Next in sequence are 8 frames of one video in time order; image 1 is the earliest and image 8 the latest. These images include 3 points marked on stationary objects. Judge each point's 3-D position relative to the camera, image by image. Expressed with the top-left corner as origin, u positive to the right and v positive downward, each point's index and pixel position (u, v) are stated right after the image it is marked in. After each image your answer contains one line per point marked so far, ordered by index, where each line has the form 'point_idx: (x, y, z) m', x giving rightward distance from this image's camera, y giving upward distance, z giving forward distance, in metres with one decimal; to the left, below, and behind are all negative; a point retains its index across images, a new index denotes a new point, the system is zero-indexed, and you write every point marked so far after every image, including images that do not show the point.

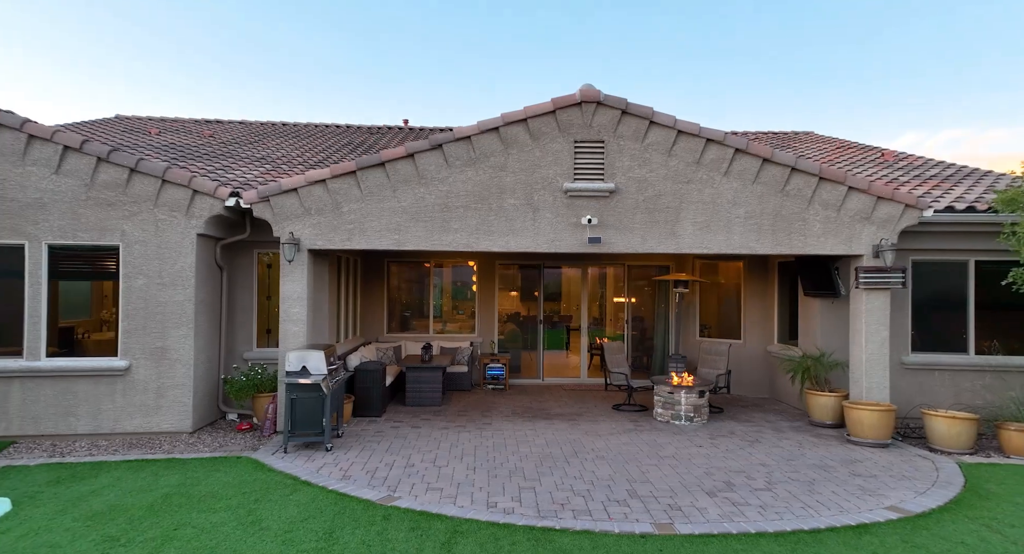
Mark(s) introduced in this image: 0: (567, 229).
0: (+0.7, +0.6, +7.7) m
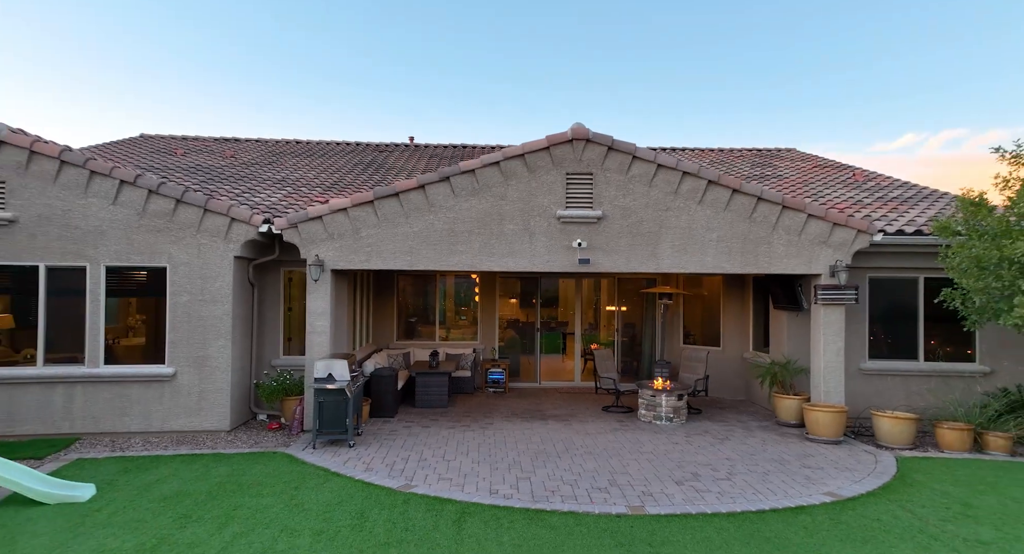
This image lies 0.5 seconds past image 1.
0: (+0.7, +0.4, +8.8) m
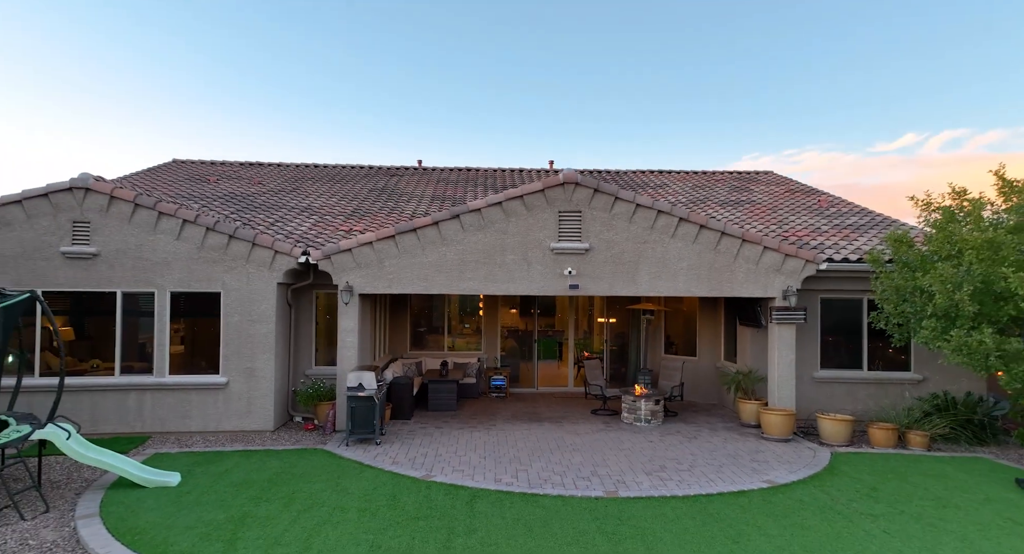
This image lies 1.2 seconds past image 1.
0: (+0.7, 0.0, +10.3) m
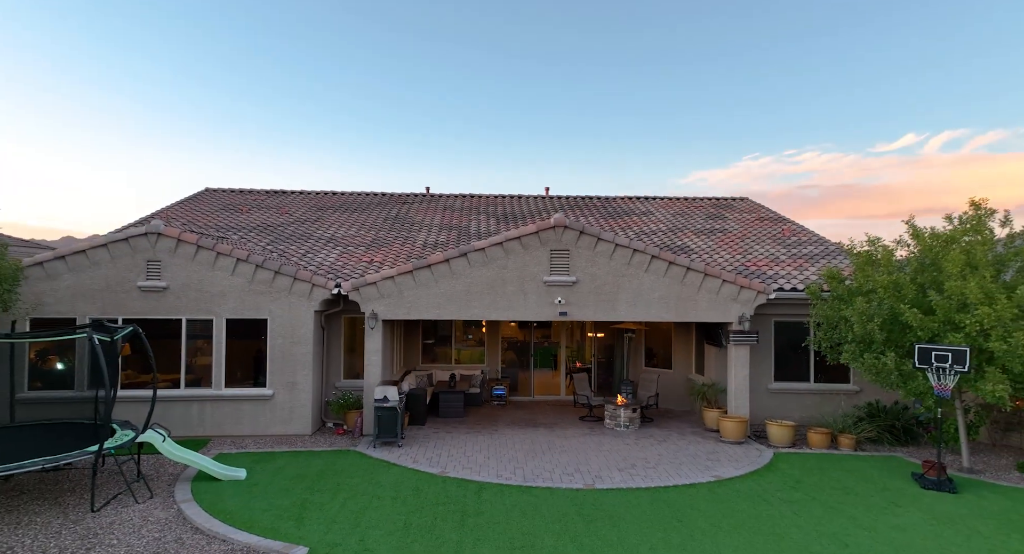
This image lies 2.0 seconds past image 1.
0: (+0.7, -0.6, +12.2) m
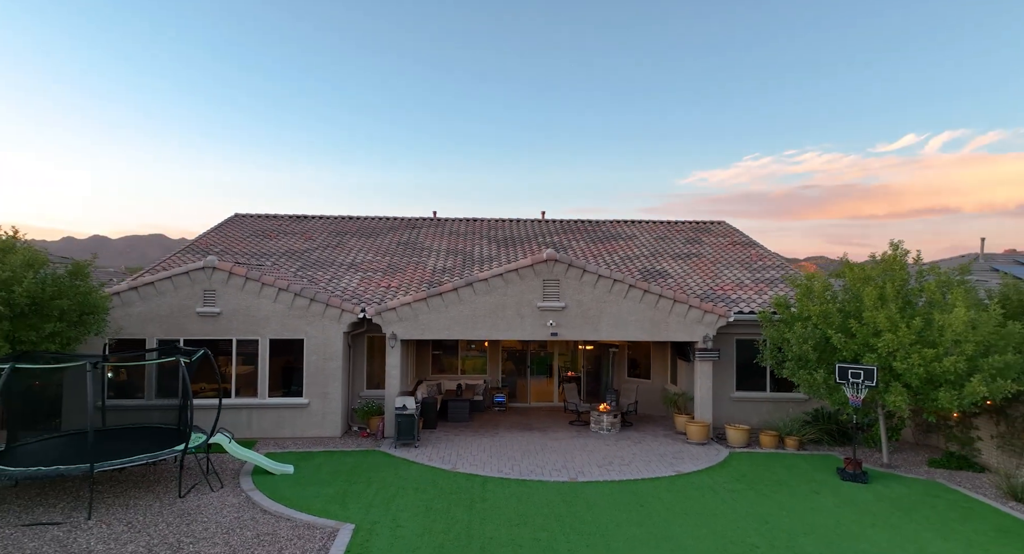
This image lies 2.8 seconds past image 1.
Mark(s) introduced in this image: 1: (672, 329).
0: (+0.7, -1.2, +14.3) m
1: (+3.9, -1.3, +14.3) m
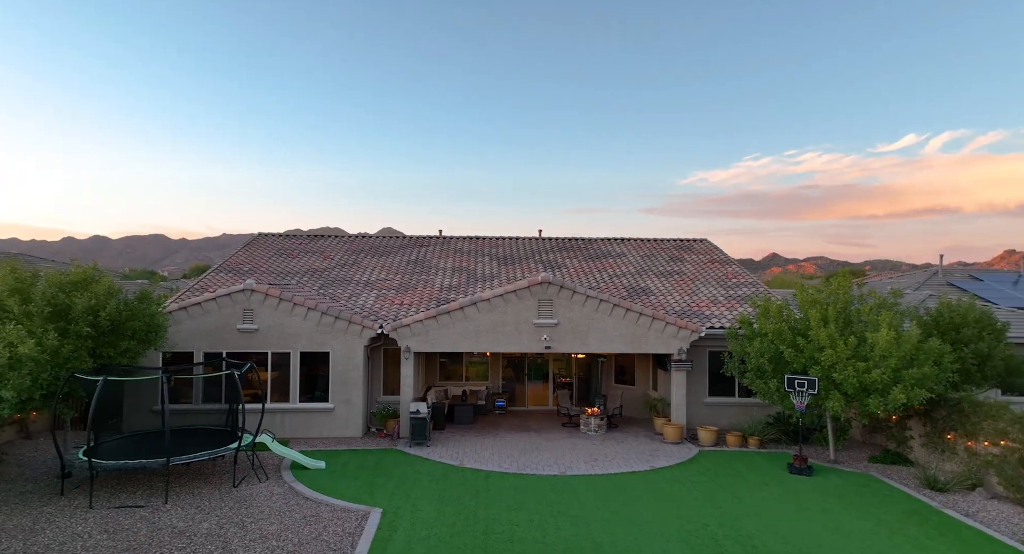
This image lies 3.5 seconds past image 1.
0: (+0.6, -1.8, +16.4) m
1: (+3.9, -1.8, +16.4) m
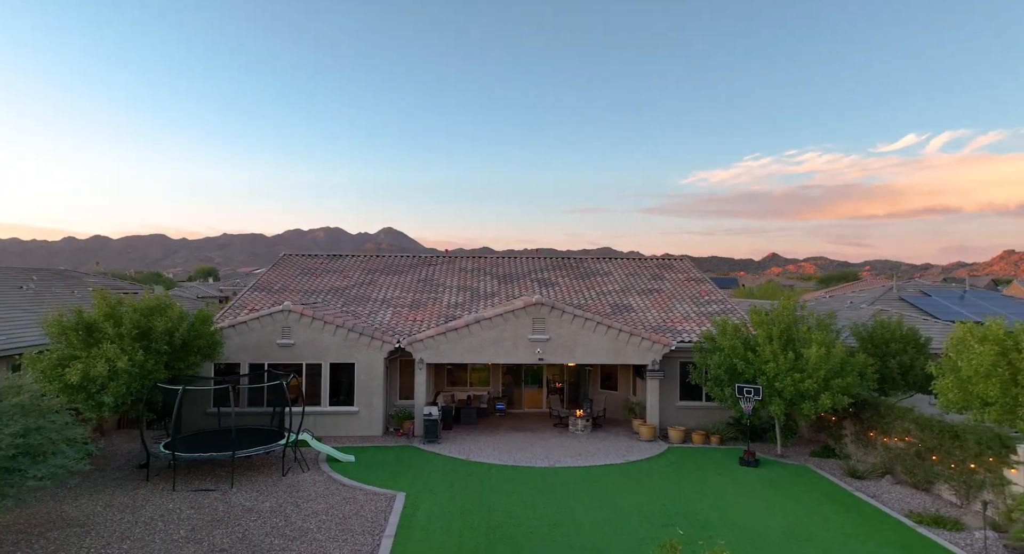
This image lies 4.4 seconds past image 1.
0: (+0.6, -2.5, +19.2) m
1: (+3.8, -2.5, +19.2) m
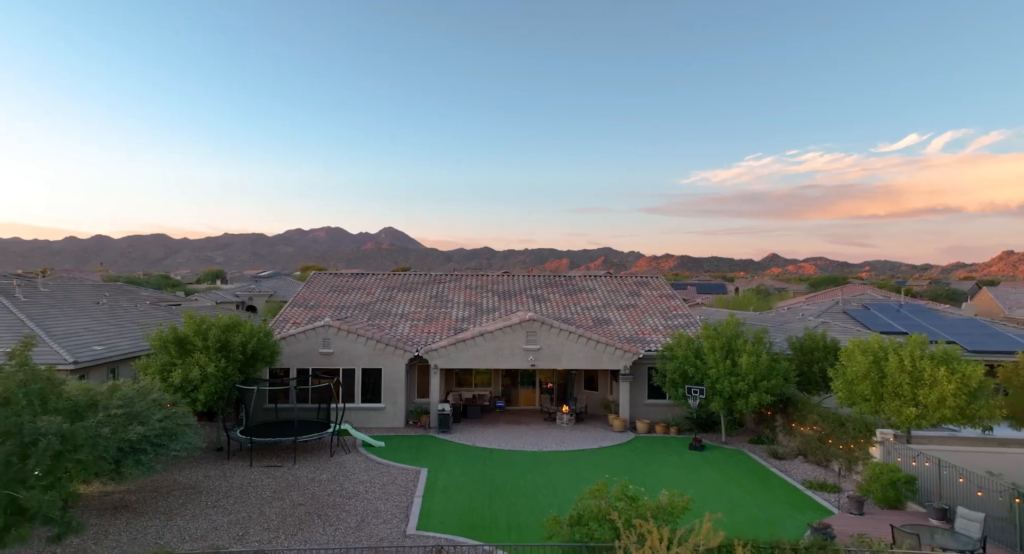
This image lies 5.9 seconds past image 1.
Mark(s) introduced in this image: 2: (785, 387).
0: (+0.5, -3.3, +23.4) m
1: (+3.7, -3.3, +23.4) m
2: (+9.2, -3.7, +20.0) m
